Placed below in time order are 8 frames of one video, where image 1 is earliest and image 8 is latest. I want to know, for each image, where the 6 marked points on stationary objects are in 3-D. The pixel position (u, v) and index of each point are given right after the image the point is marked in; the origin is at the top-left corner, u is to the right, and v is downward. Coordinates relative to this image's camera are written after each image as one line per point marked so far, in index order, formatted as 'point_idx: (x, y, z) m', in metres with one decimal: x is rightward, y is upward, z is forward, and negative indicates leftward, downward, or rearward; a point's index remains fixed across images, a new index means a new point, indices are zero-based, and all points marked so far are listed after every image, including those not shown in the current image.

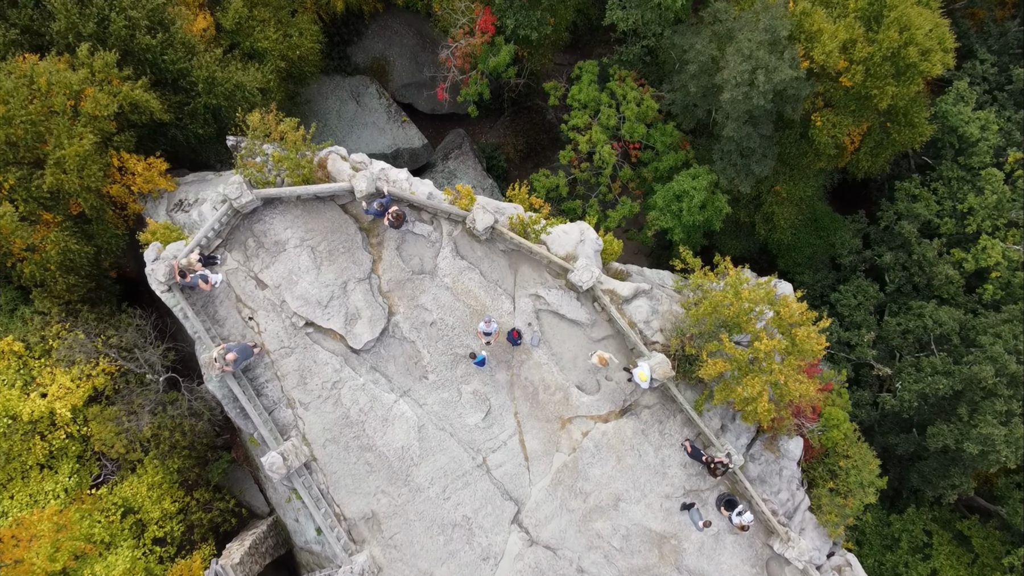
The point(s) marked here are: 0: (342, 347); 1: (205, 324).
0: (-5.7, -2.0, +15.6) m
1: (-9.9, -1.2, +14.9) m
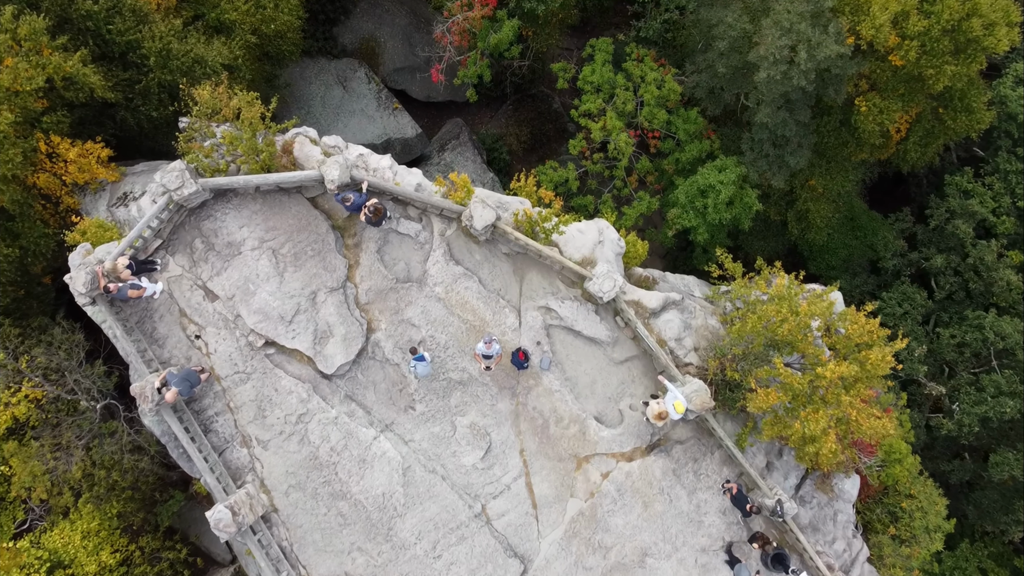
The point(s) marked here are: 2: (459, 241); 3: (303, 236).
0: (-5.6, -2.3, +12.8) m
1: (-9.8, -1.5, +12.1) m
2: (-1.6, +1.4, +13.6) m
3: (-5.9, +1.5, +13.0) m
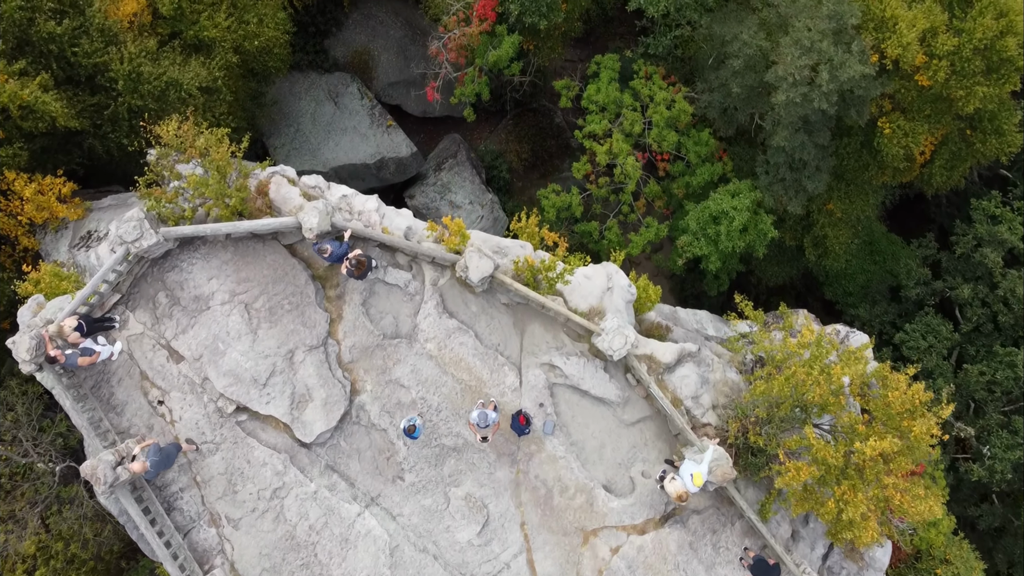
0: (-5.6, -3.8, +11.5) m
1: (-9.8, -2.9, +10.8) m
2: (-1.6, -0.1, +12.3) m
3: (-5.9, 0.0, +11.6) m
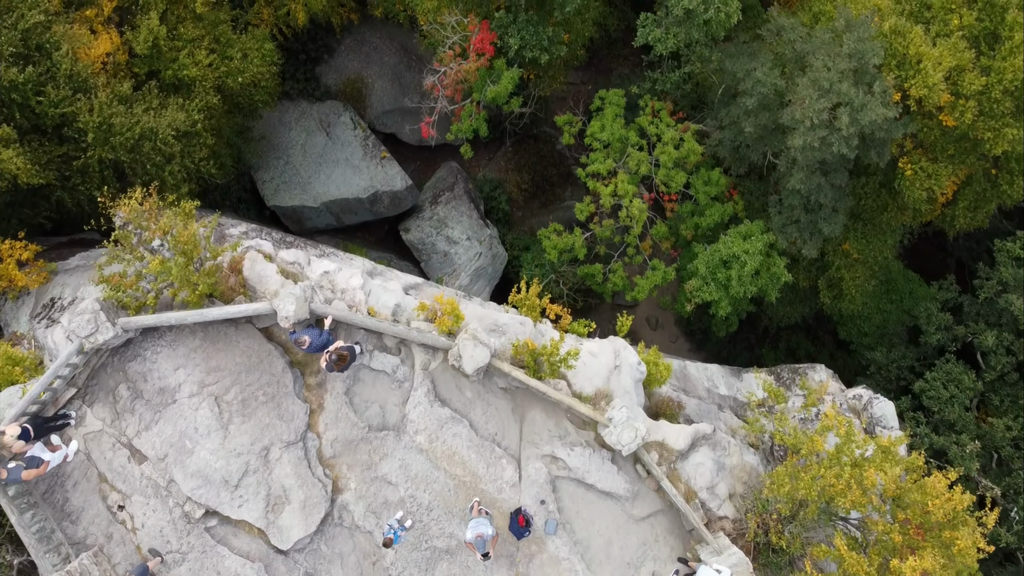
0: (-5.6, -5.8, +10.4) m
1: (-9.8, -5.0, +9.7) m
2: (-1.6, -2.1, +11.2) m
3: (-5.9, -2.0, +10.6) m
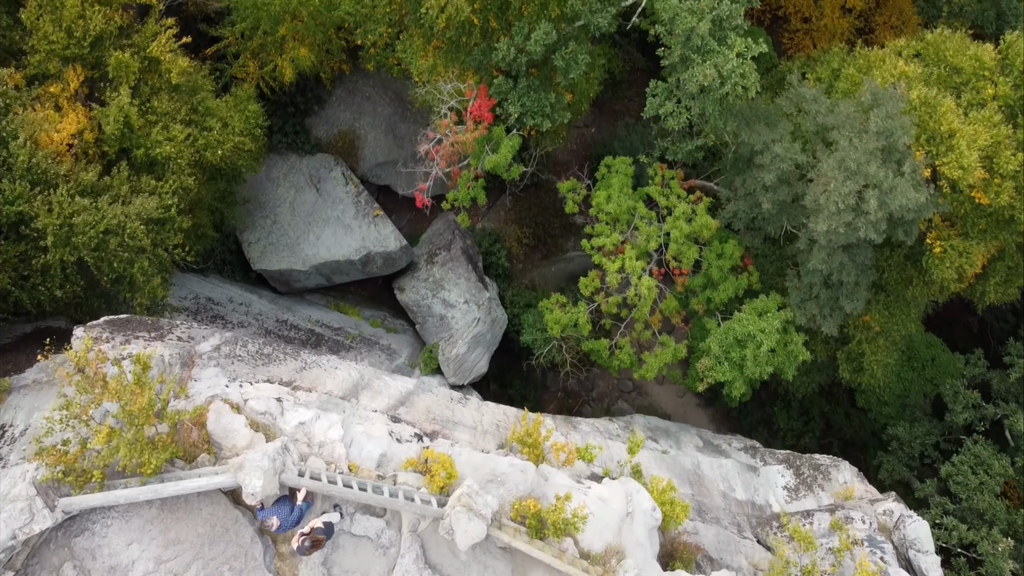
0: (-5.6, -9.0, +9.1) m
1: (-9.8, -8.2, +8.4) m
2: (-1.6, -5.4, +10.0) m
3: (-5.9, -5.3, +9.3) m
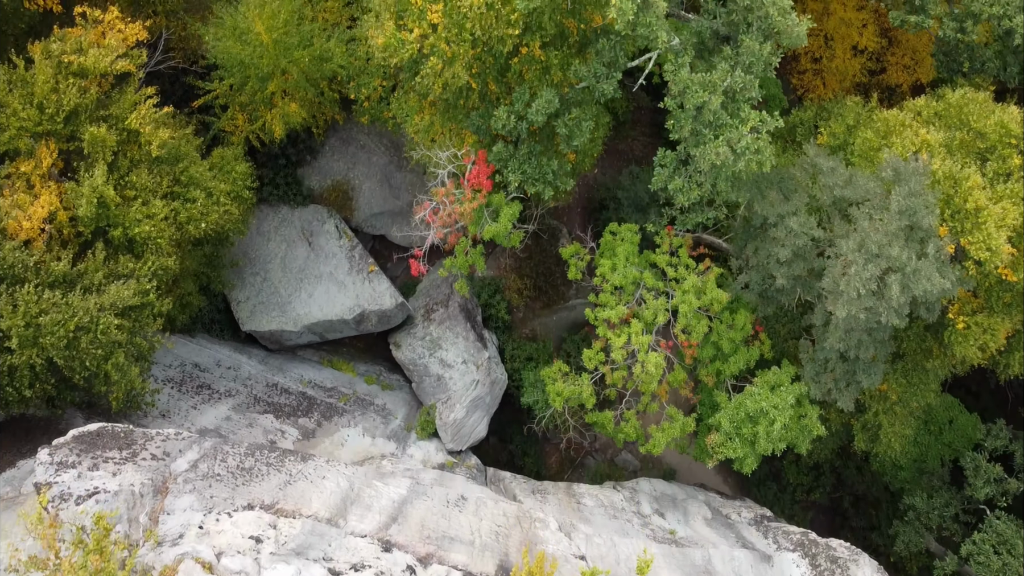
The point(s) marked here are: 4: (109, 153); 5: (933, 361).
0: (-5.6, -11.8, +8.2) m
1: (-9.8, -11.0, +7.5) m
2: (-1.6, -8.1, +9.1) m
3: (-5.9, -8.0, +8.4) m
4: (-12.8, +4.3, +14.7) m
5: (+16.4, -2.9, +18.0) m
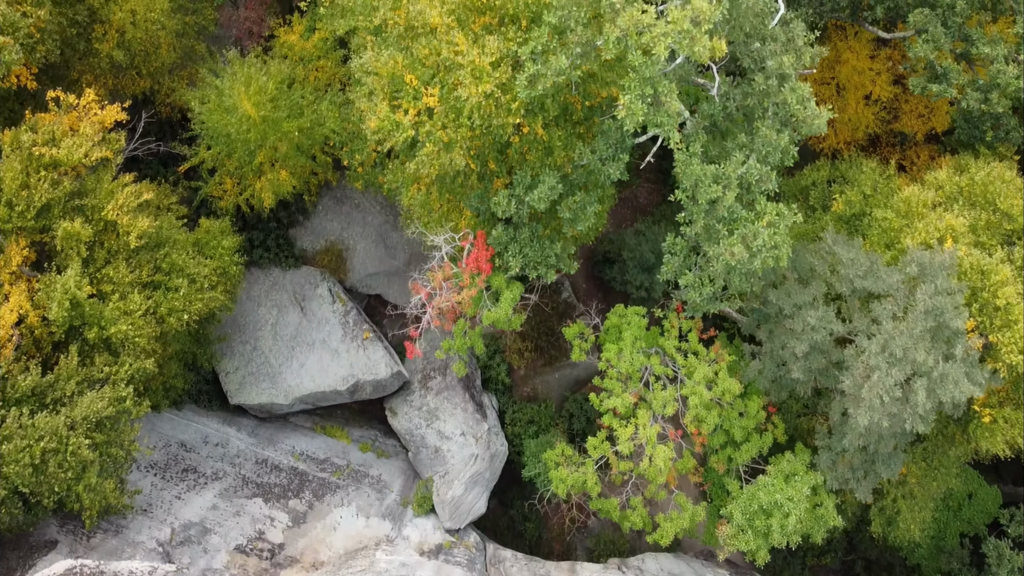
0: (-5.6, -14.9, +7.3) m
1: (-9.8, -14.1, +6.6) m
2: (-1.6, -11.2, +8.2) m
3: (-5.9, -11.1, +7.5) m
4: (-12.8, +1.2, +13.8) m
5: (+16.4, -6.0, +17.1) m
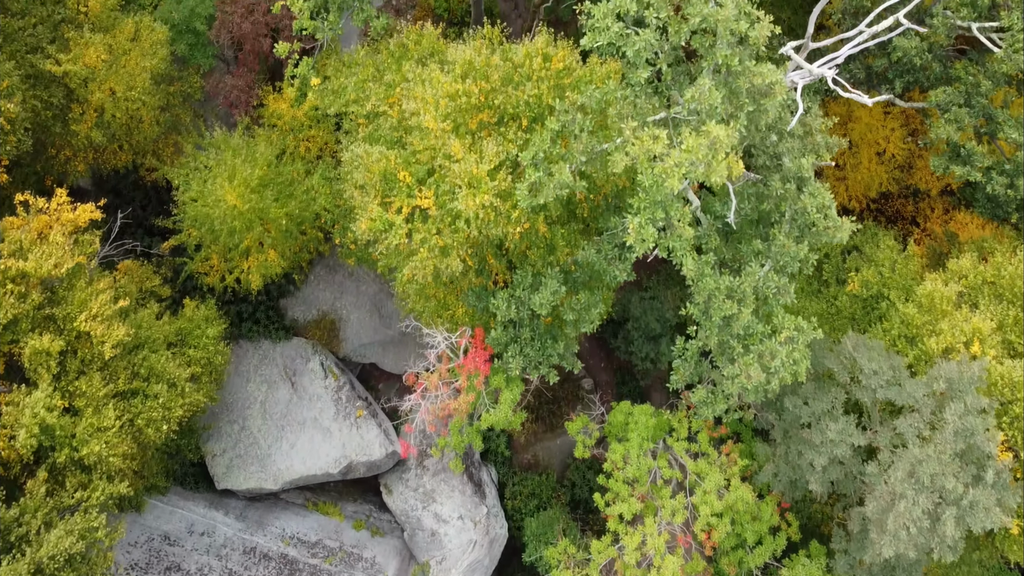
0: (-5.6, -18.2, +6.4) m
1: (-9.8, -17.4, +5.7) m
2: (-1.6, -14.6, +7.3) m
3: (-5.9, -14.5, +6.6) m
4: (-12.8, -2.1, +12.9) m
5: (+16.4, -9.3, +16.2) m
